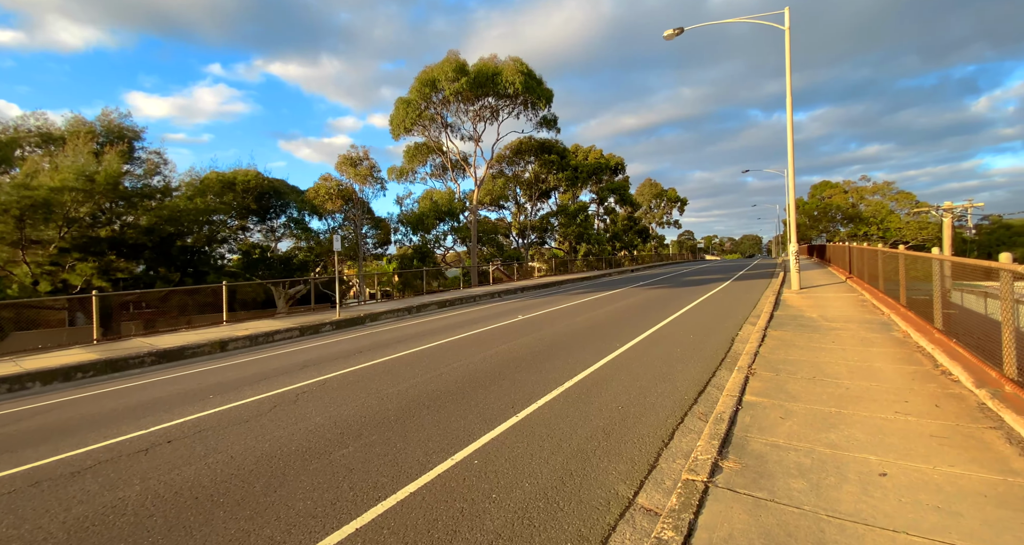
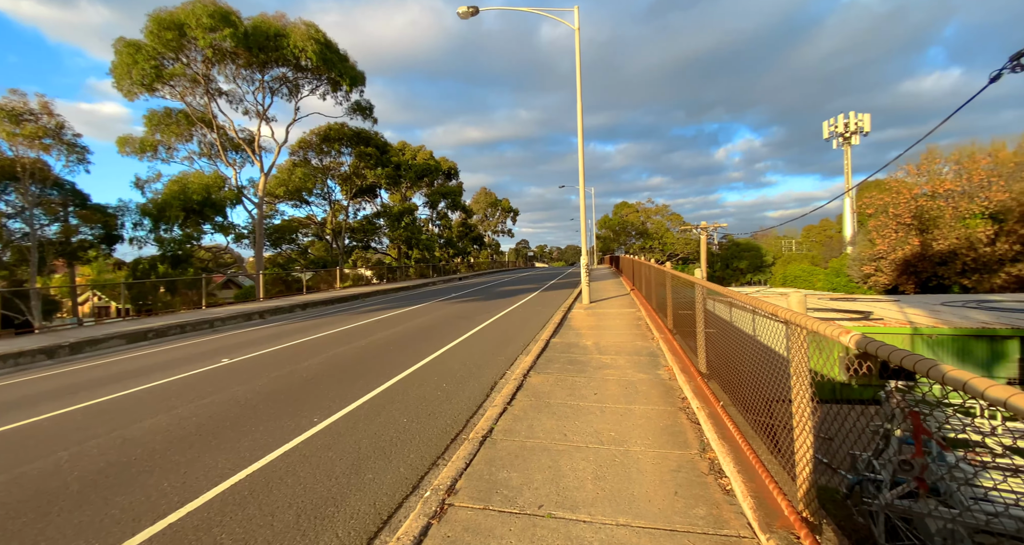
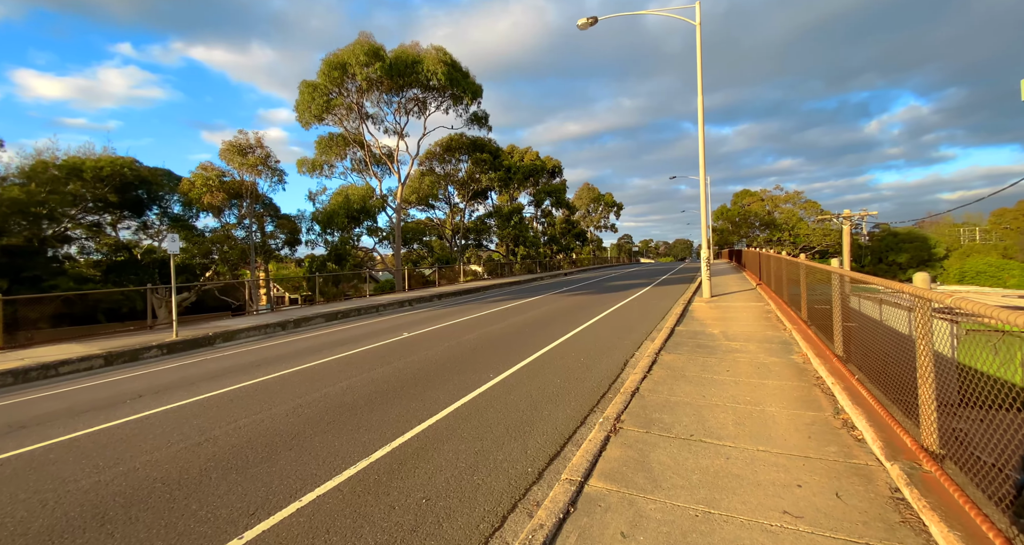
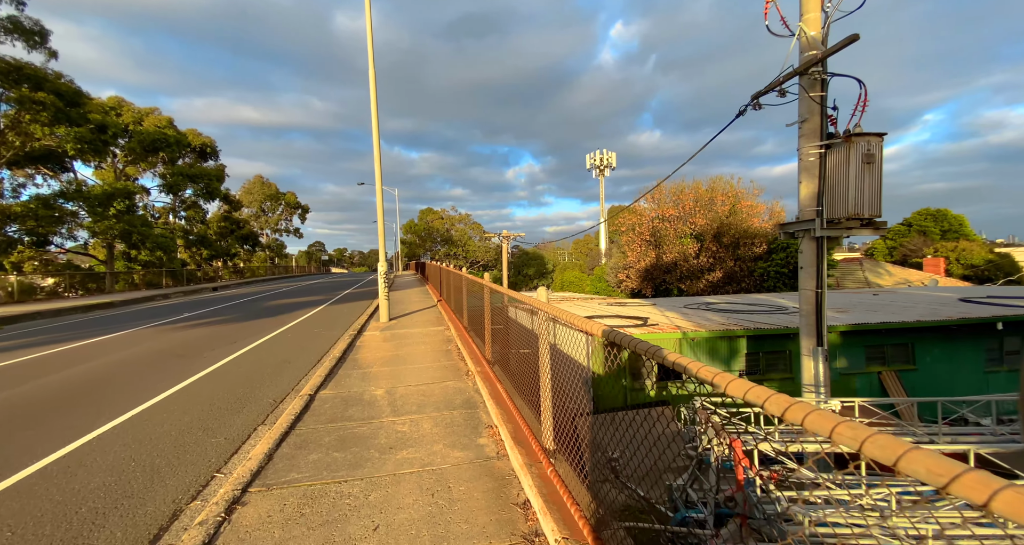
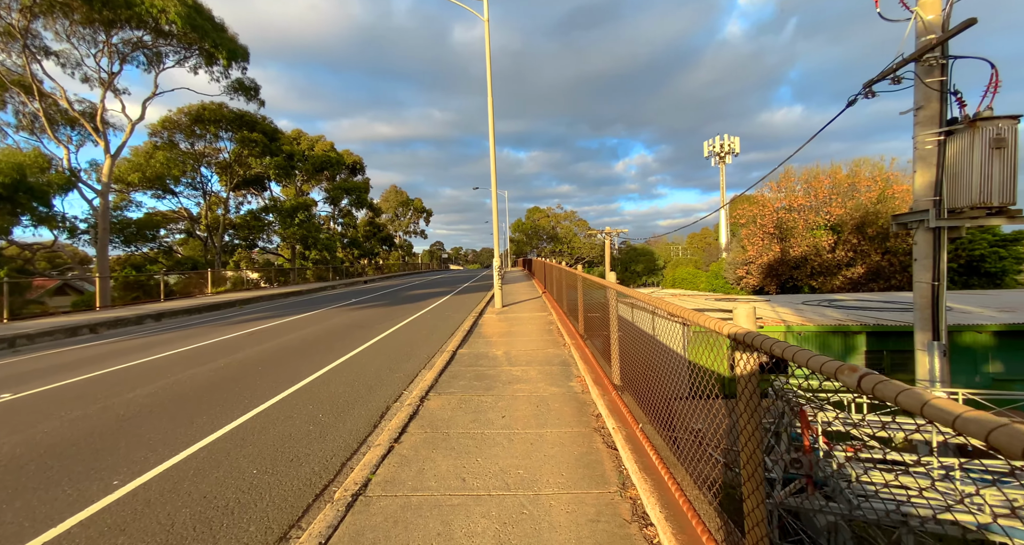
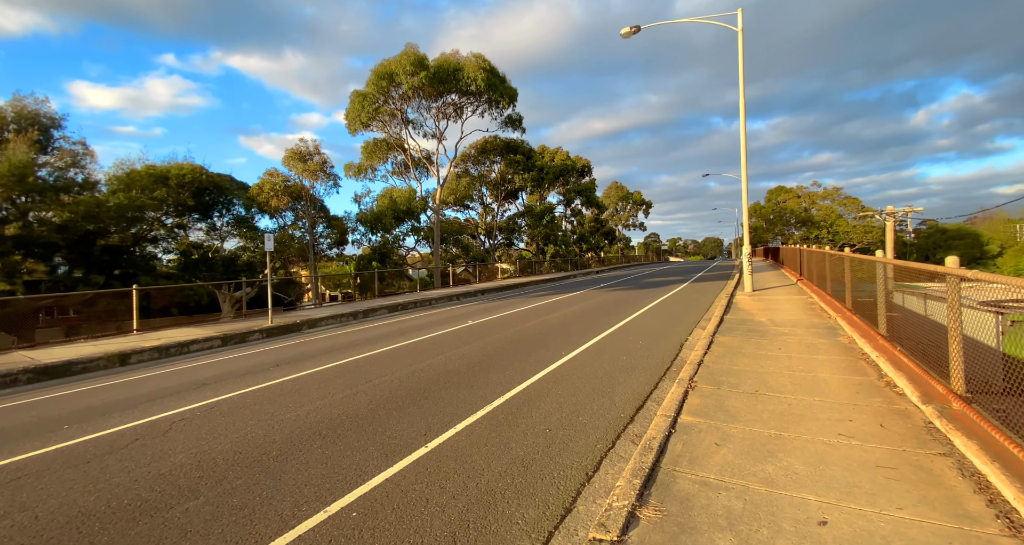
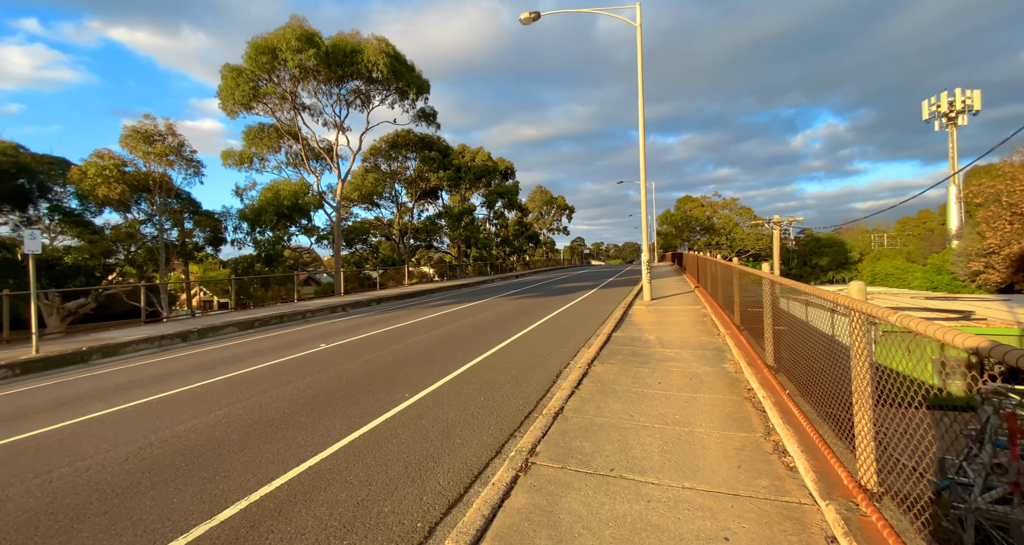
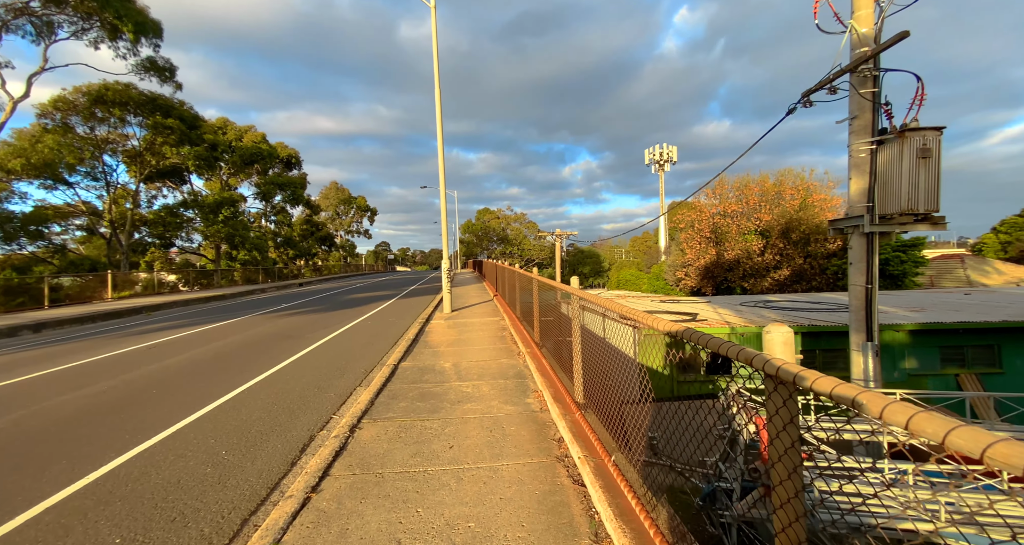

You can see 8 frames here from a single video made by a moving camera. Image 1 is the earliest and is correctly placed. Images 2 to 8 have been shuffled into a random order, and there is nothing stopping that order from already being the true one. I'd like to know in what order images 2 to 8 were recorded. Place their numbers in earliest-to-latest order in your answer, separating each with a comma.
6, 3, 7, 2, 5, 8, 4
